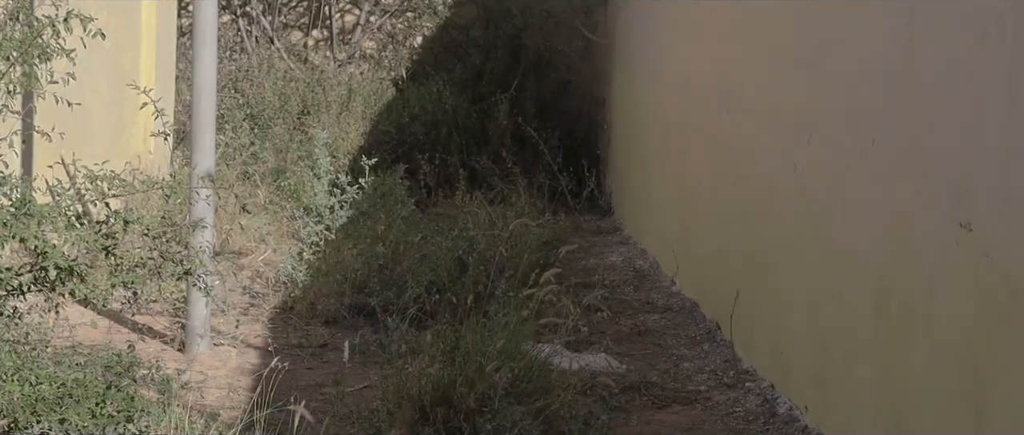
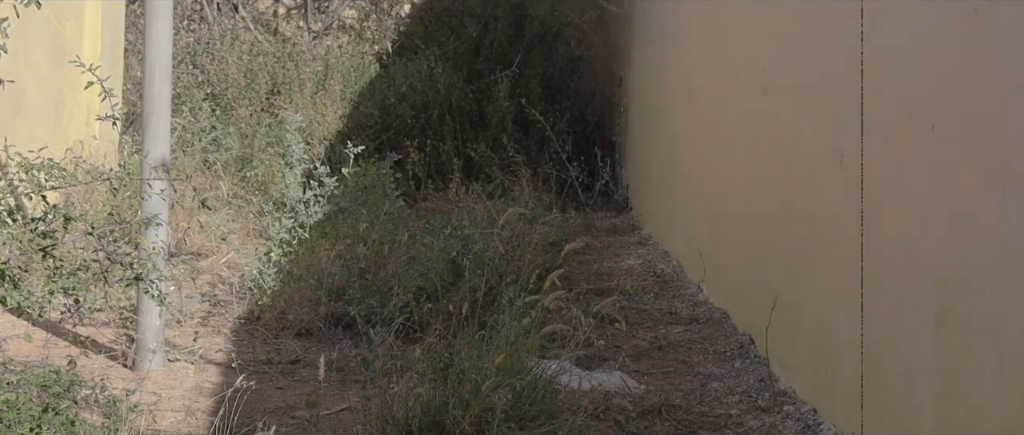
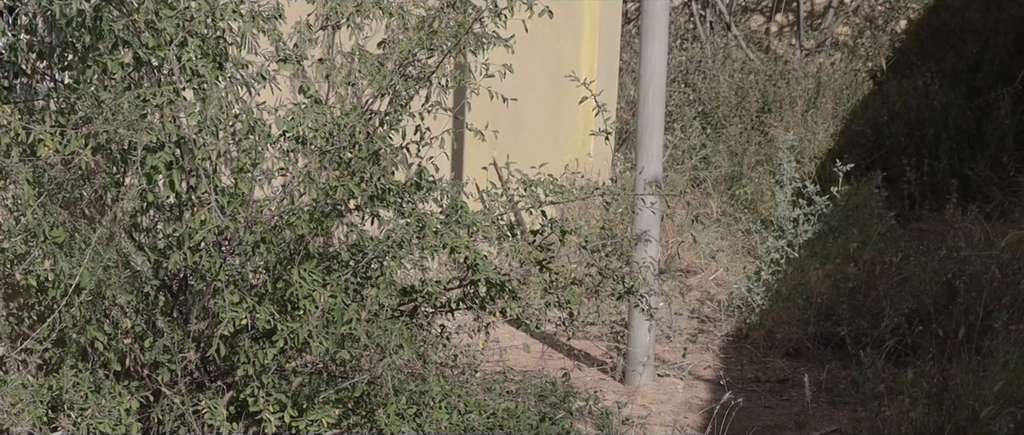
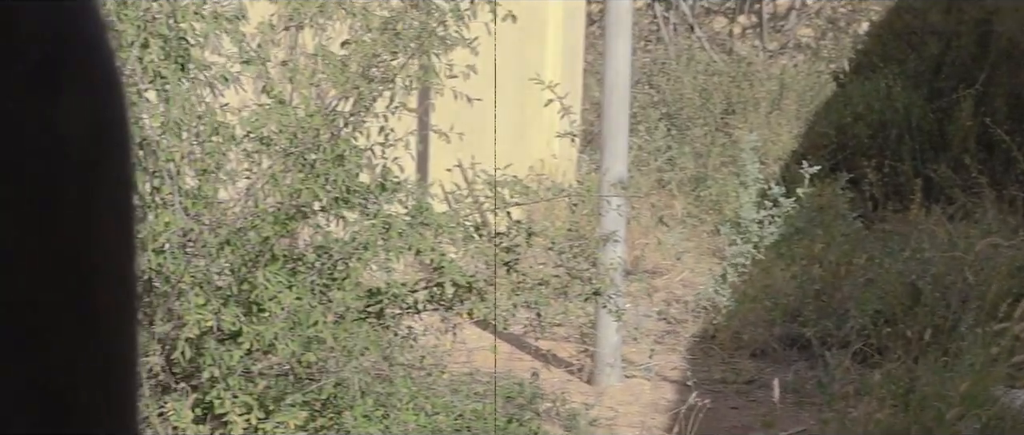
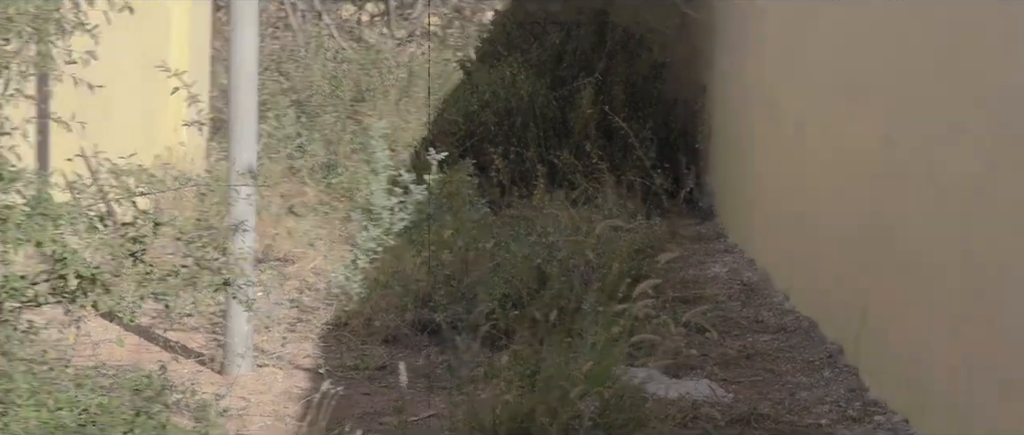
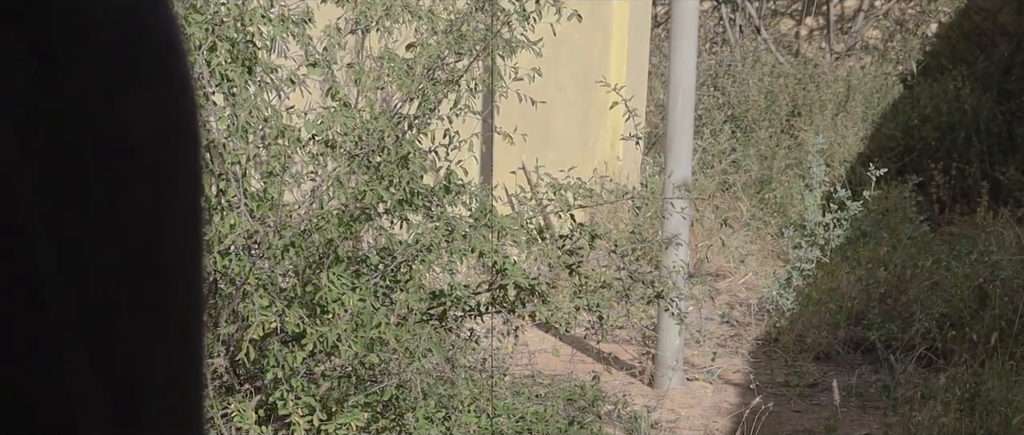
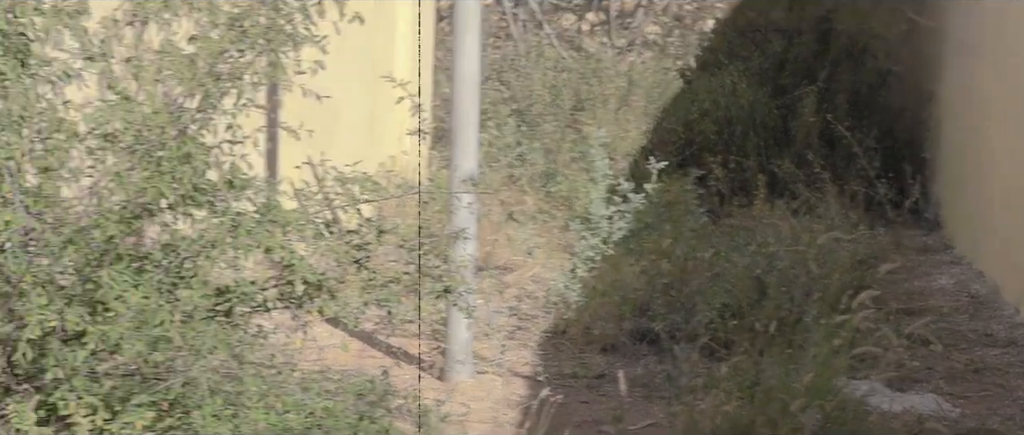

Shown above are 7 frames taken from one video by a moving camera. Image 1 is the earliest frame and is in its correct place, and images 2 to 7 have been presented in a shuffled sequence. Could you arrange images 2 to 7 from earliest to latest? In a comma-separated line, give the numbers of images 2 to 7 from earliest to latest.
2, 5, 7, 4, 6, 3
